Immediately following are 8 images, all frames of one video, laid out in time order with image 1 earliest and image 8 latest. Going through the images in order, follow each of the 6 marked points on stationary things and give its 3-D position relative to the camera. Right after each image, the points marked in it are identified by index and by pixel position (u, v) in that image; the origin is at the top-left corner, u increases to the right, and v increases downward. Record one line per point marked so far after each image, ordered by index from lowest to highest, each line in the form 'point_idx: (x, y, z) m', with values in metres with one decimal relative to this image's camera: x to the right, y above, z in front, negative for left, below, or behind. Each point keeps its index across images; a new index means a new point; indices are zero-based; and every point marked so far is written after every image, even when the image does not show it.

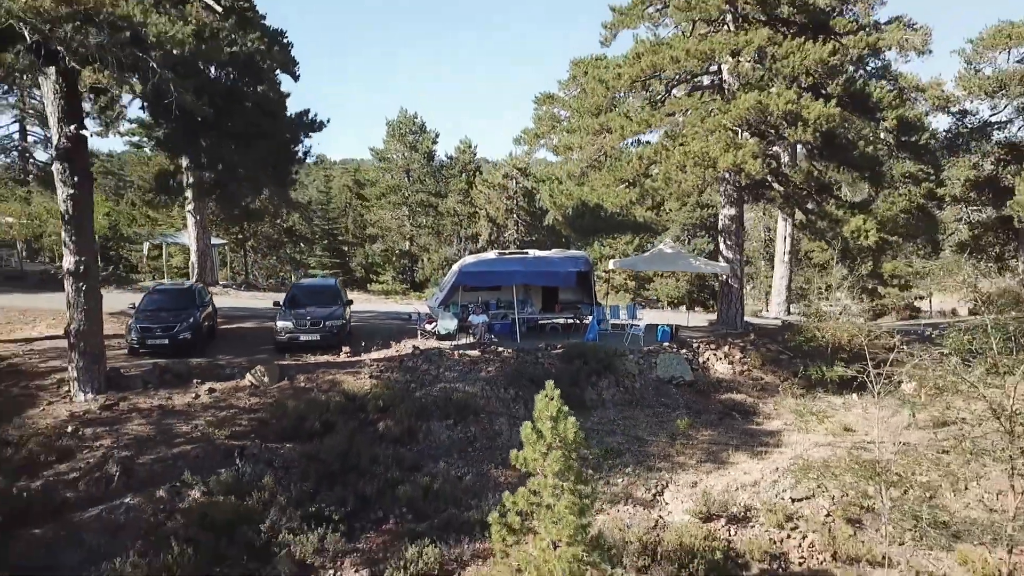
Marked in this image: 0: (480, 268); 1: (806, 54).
0: (-0.3, +0.2, +12.0) m
1: (+2.8, +2.2, +11.0) m
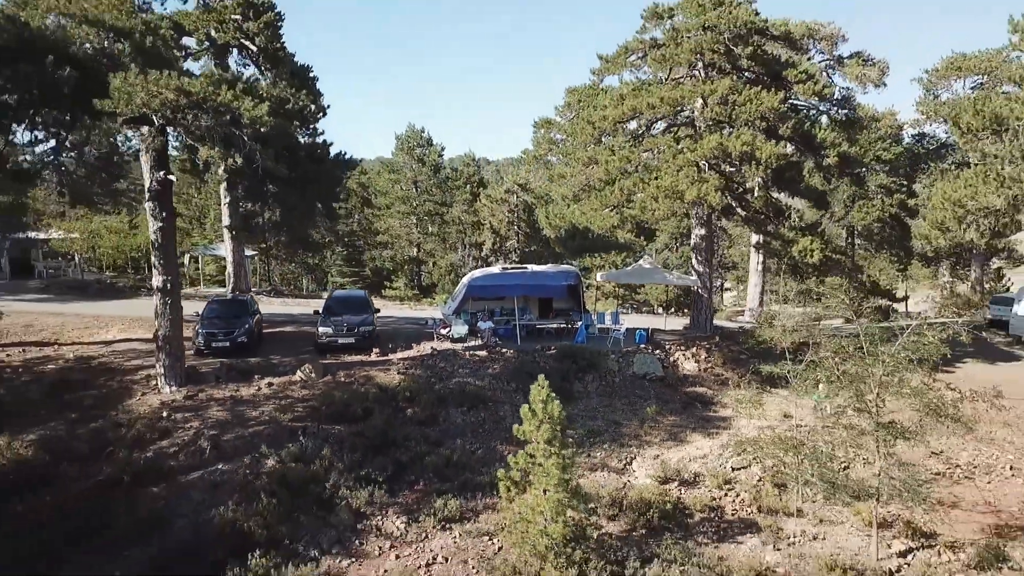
0: (-0.3, +0.1, +14.1) m
1: (+2.8, +2.1, +13.1) m
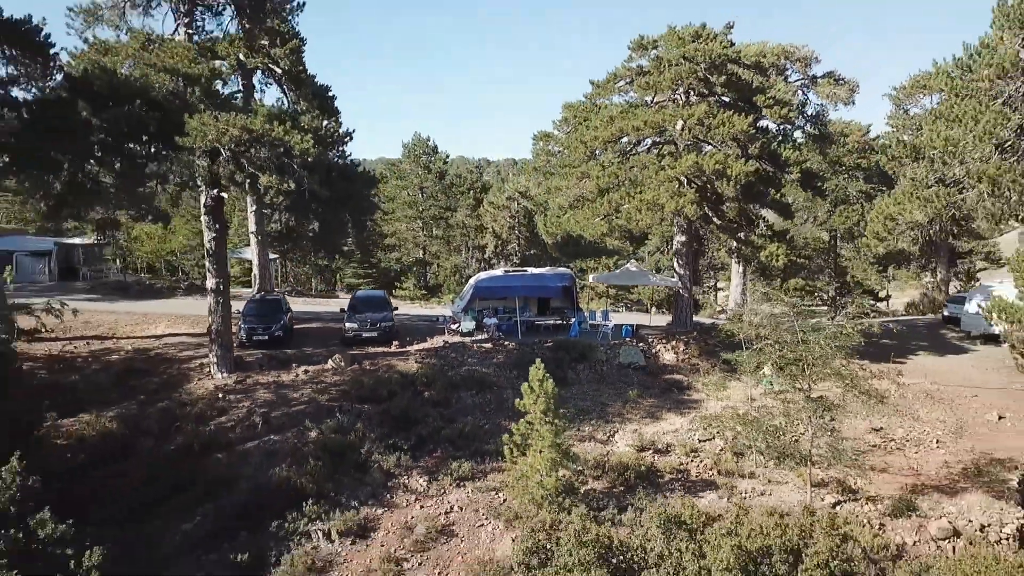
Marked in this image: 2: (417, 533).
0: (-0.3, +0.1, +16.0) m
1: (+2.8, +2.1, +14.9) m
2: (-0.7, -1.9, +9.0) m
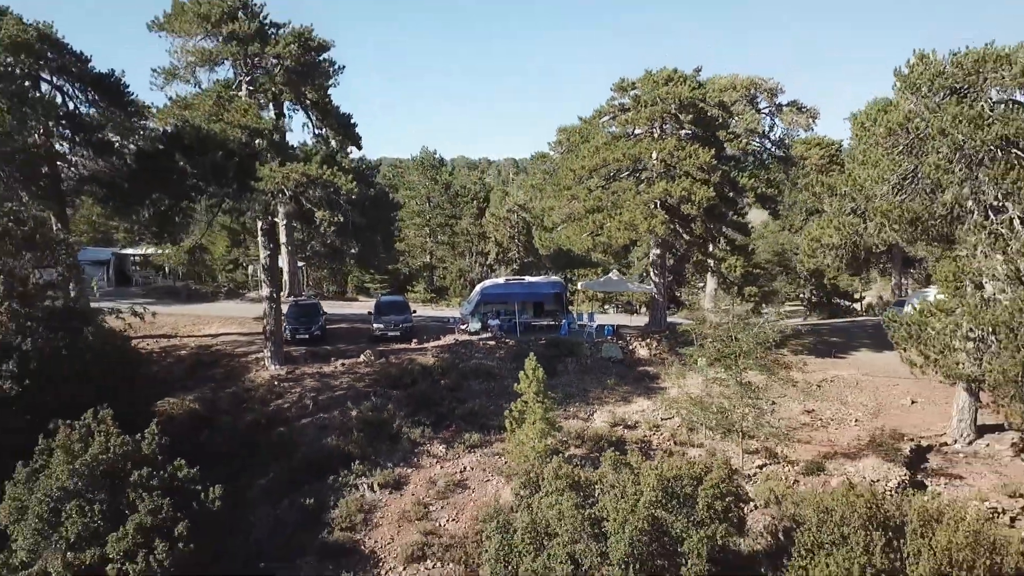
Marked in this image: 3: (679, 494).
0: (-0.3, 0.0, +18.8) m
1: (+2.8, +2.0, +17.8) m
2: (-0.7, -2.0, +11.8) m
3: (+1.2, -1.5, +8.7) m
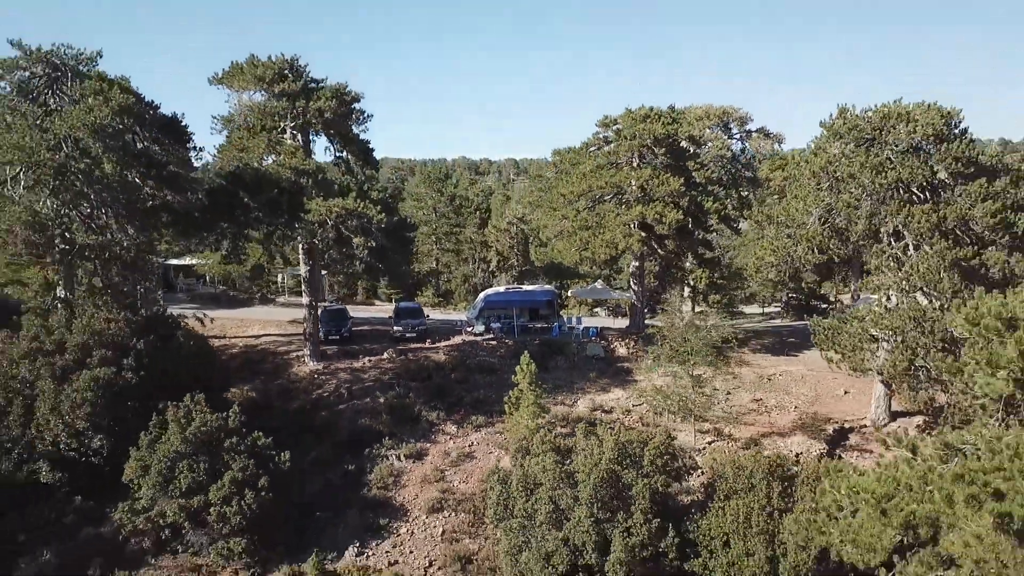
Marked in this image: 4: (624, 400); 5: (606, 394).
0: (-0.3, -0.2, +21.9) m
1: (+2.8, +1.9, +20.9) m
2: (-0.8, -2.2, +15.0) m
3: (+1.2, -1.7, +11.8) m
4: (+1.7, -1.7, +17.4) m
5: (+1.4, -1.6, +17.7) m
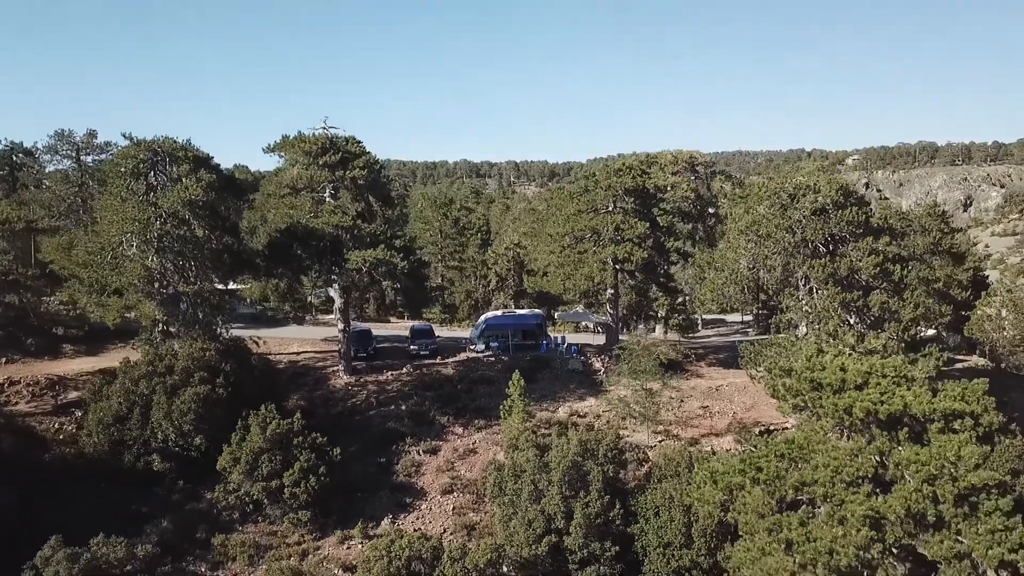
0: (-0.4, -0.7, +26.3) m
1: (+2.7, +1.3, +25.3) m
2: (-0.9, -2.7, +19.4) m
3: (+1.1, -2.3, +16.3) m
4: (+1.6, -2.2, +21.8) m
5: (+1.3, -2.2, +22.1) m
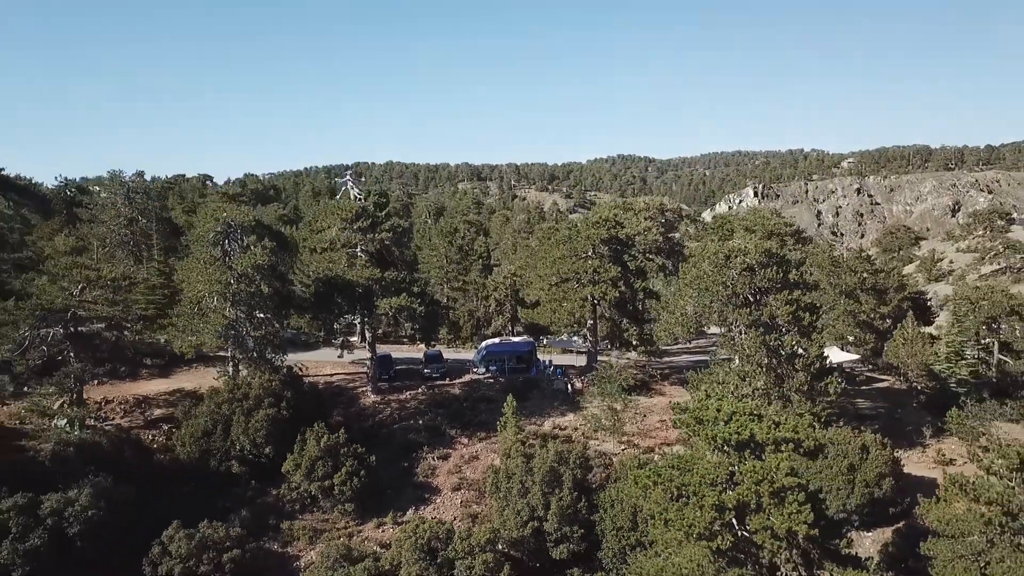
0: (-0.5, -1.6, +31.7) m
1: (+2.6, +0.4, +30.7) m
2: (-1.0, -3.6, +24.8) m
3: (+1.0, -3.2, +21.7) m
4: (+1.5, -3.1, +27.2) m
5: (+1.2, -3.1, +27.5) m
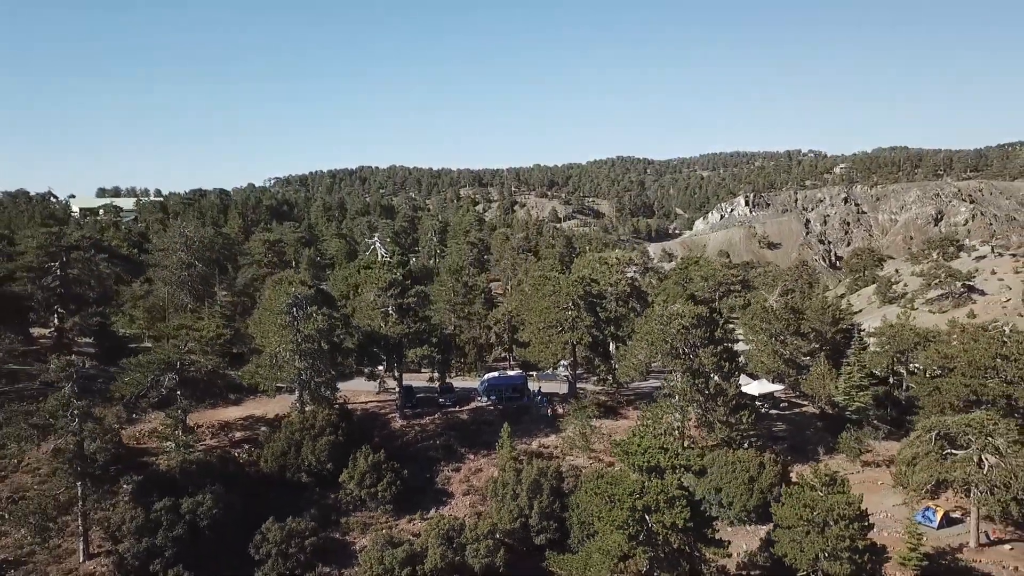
0: (-0.7, -3.2, +40.1) m
1: (+2.5, -1.1, +39.0) m
2: (-1.1, -5.2, +33.2) m
3: (+0.9, -4.7, +30.0) m
4: (+1.3, -4.7, +35.6) m
5: (+1.1, -4.6, +35.9) m
